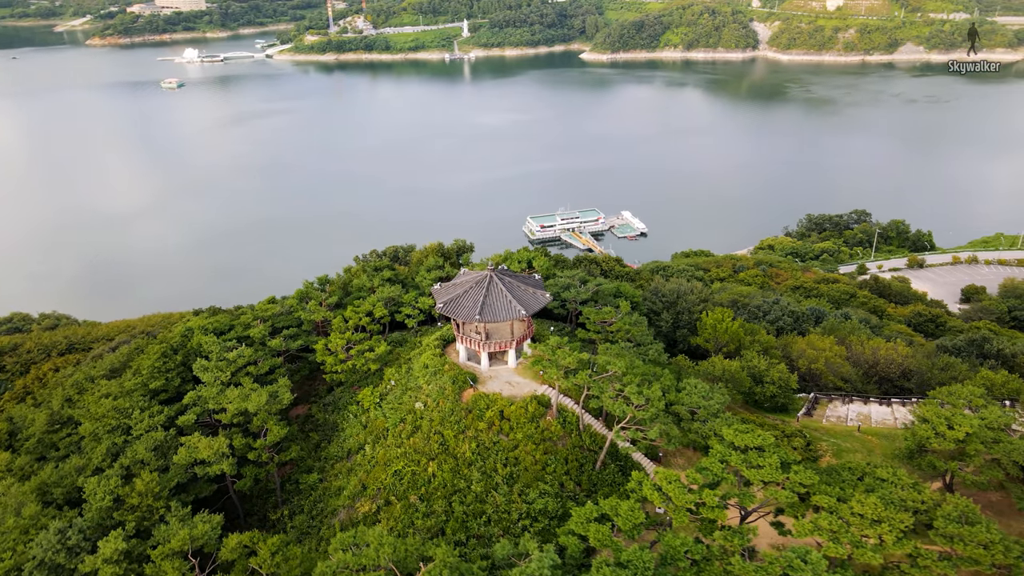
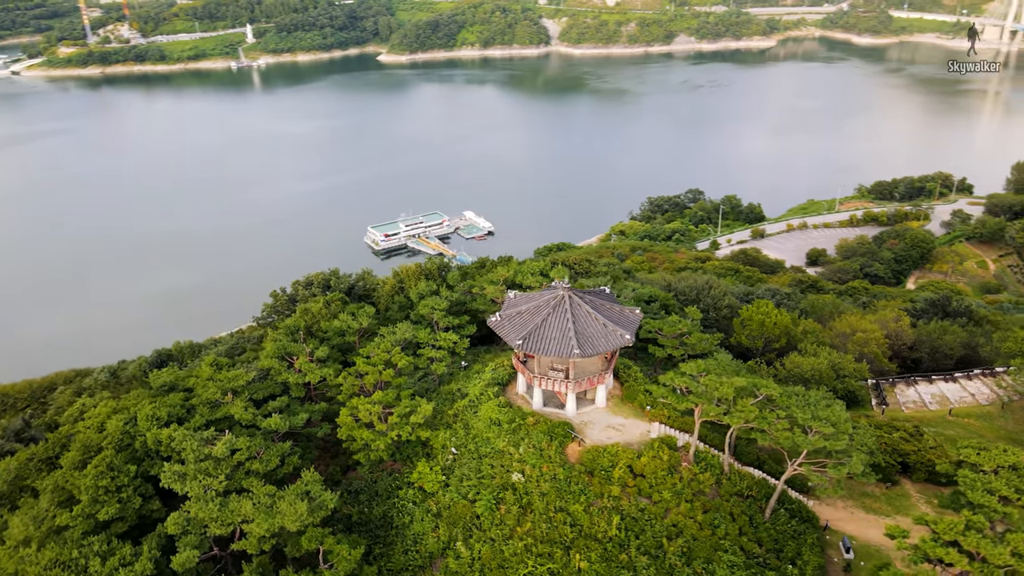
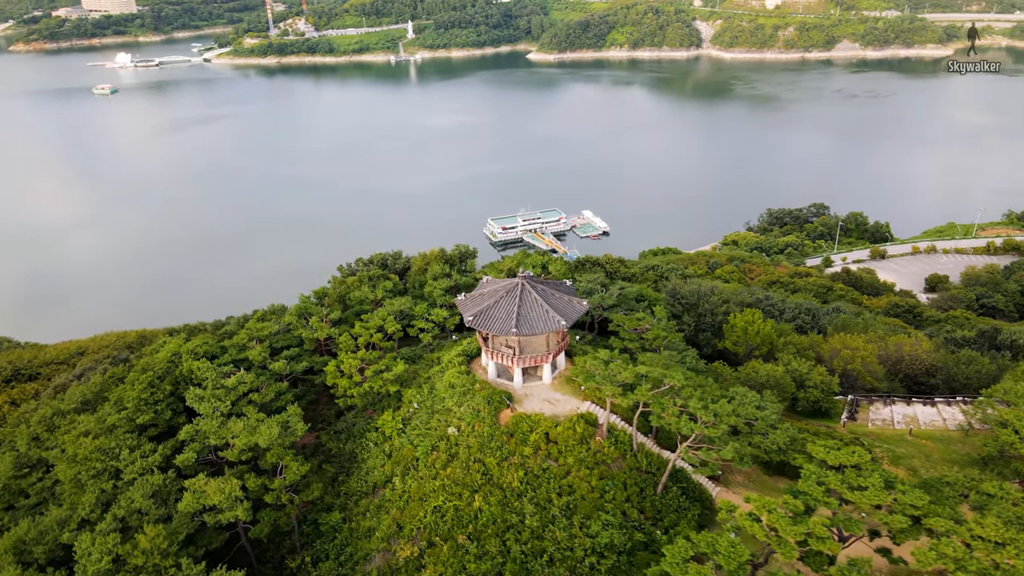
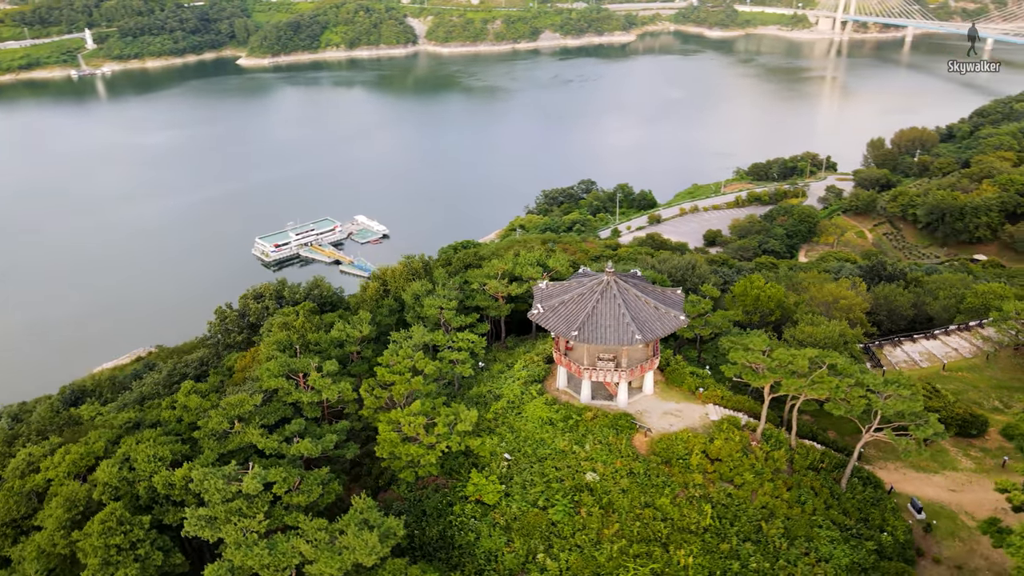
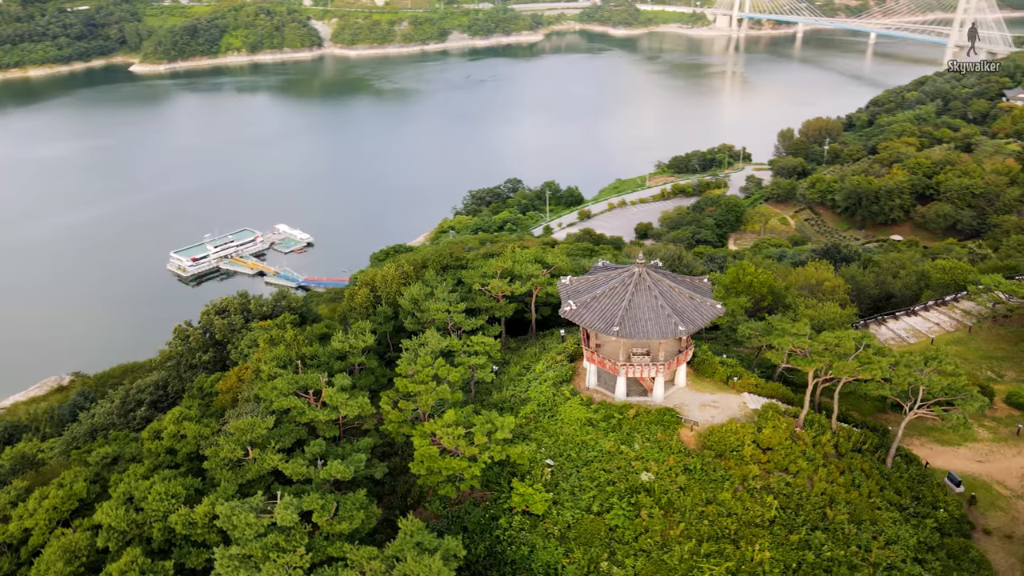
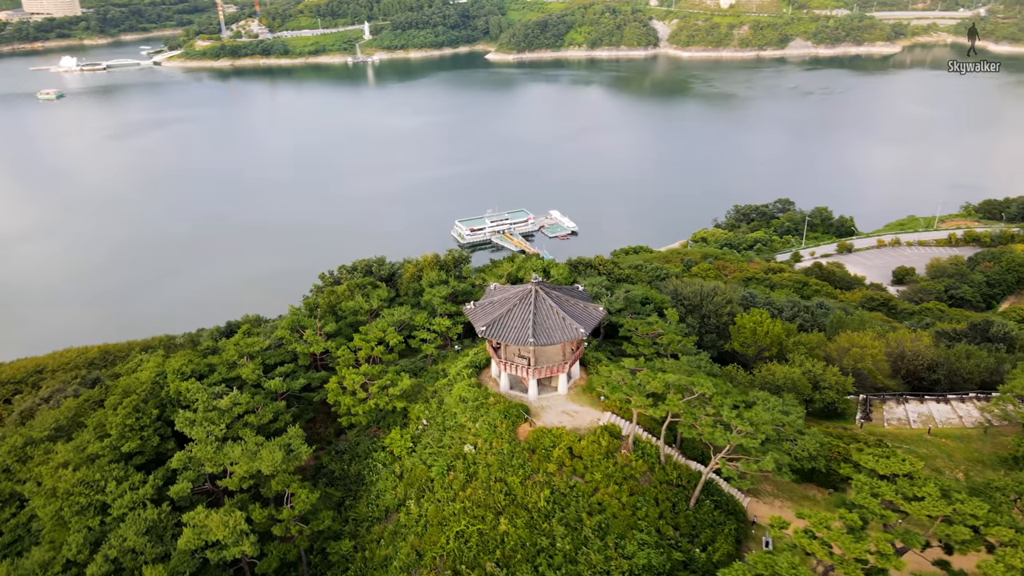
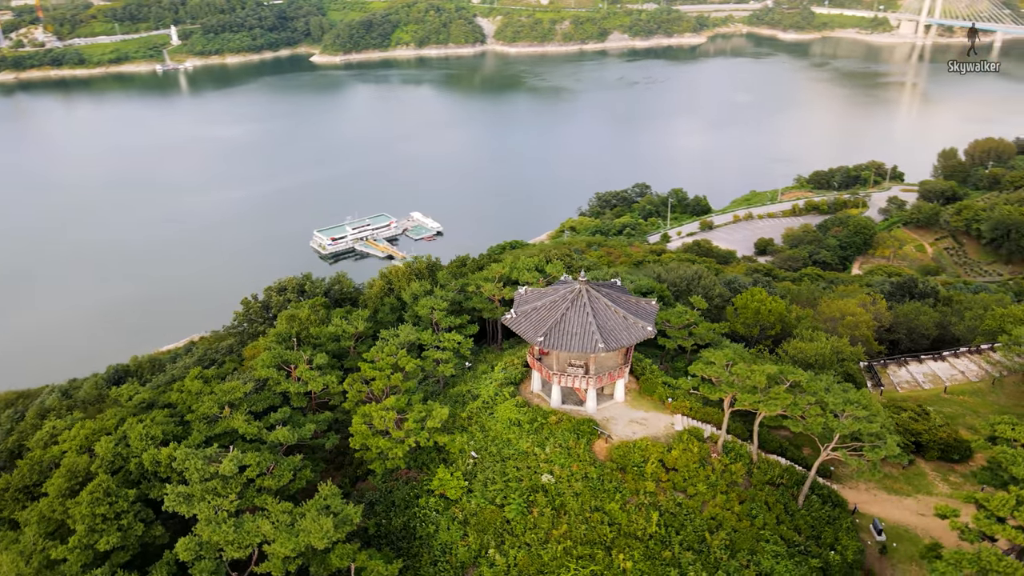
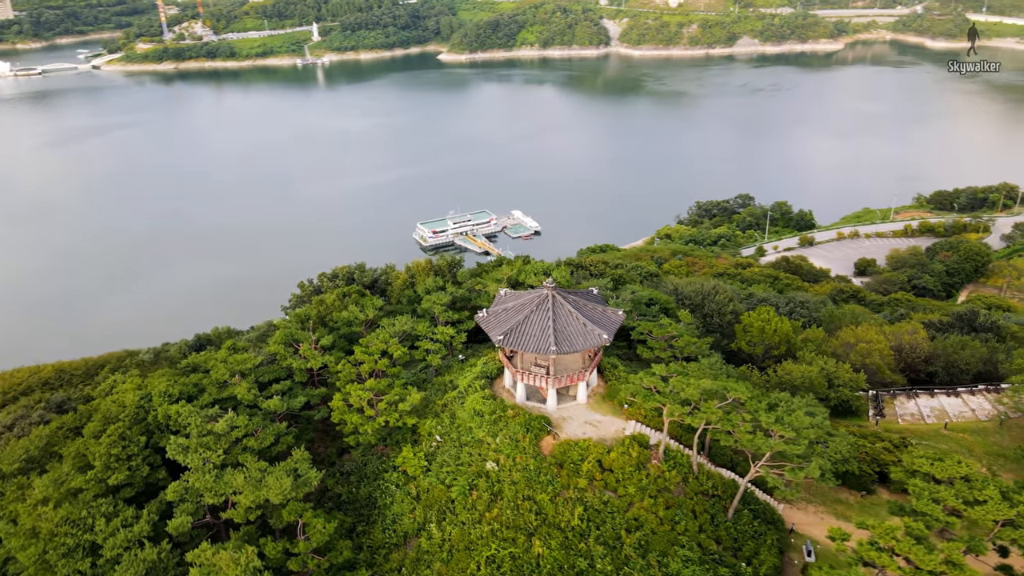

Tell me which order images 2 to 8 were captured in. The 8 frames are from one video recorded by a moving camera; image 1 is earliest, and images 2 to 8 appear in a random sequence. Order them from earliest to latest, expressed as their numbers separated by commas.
3, 6, 8, 2, 7, 4, 5
